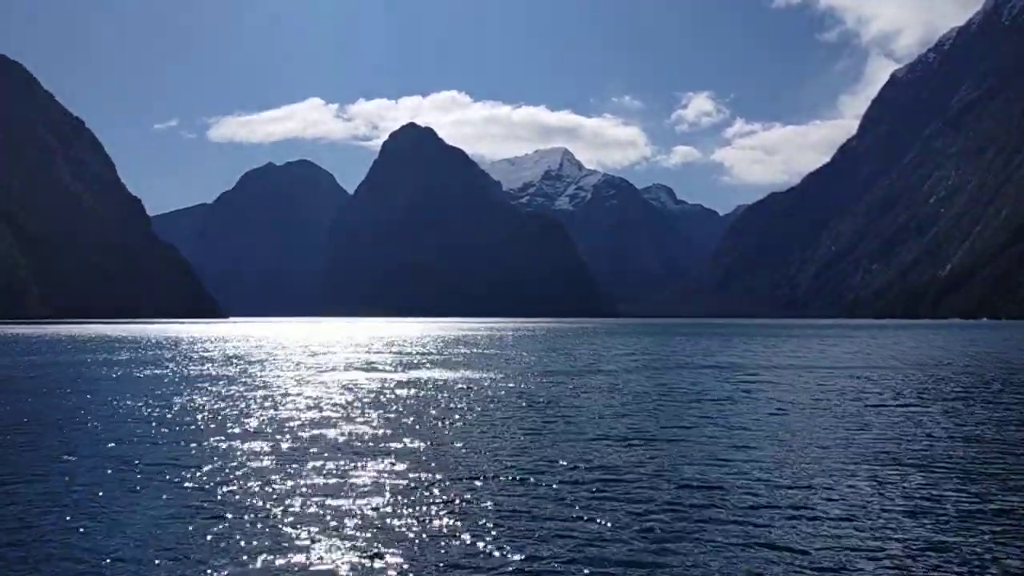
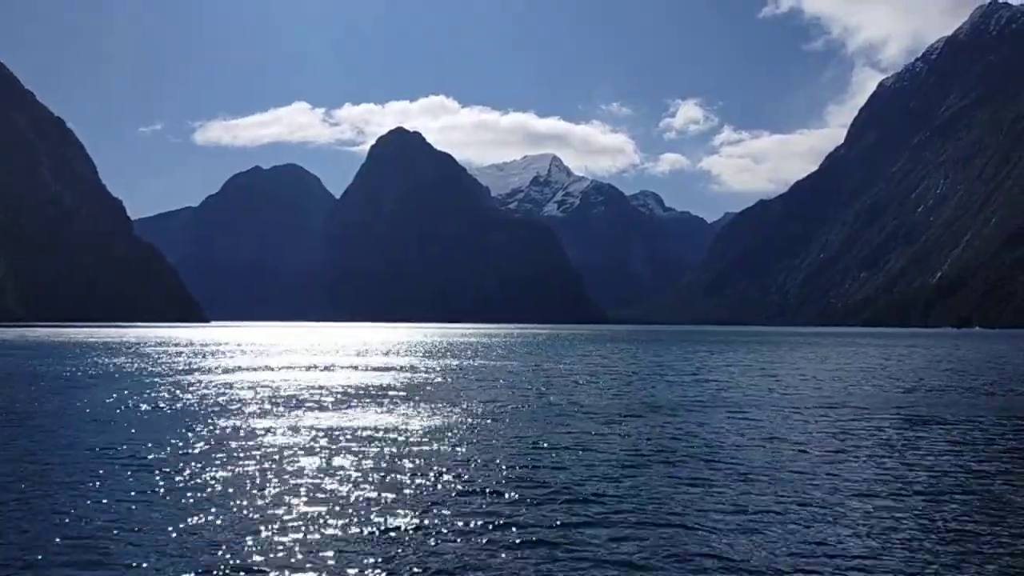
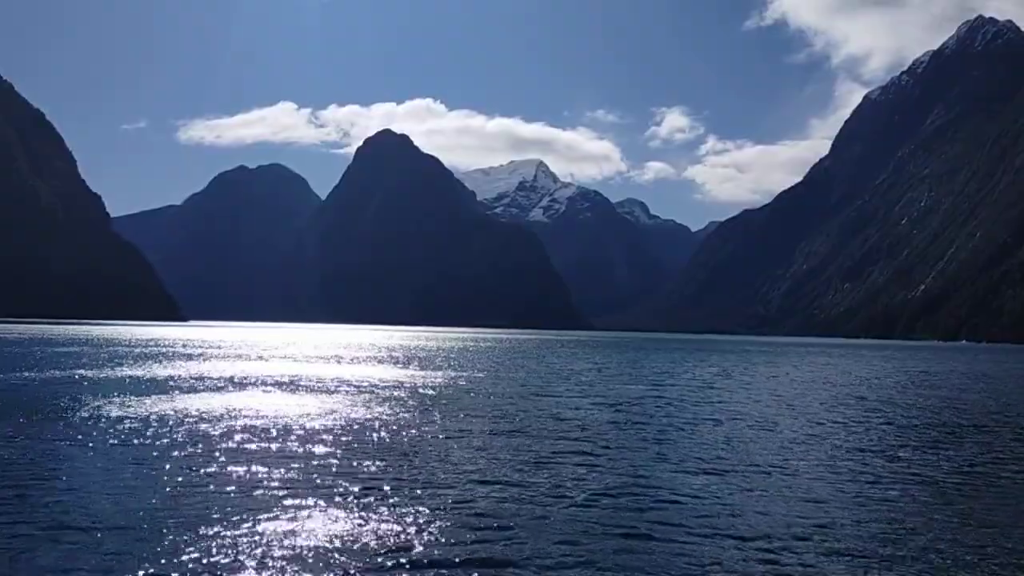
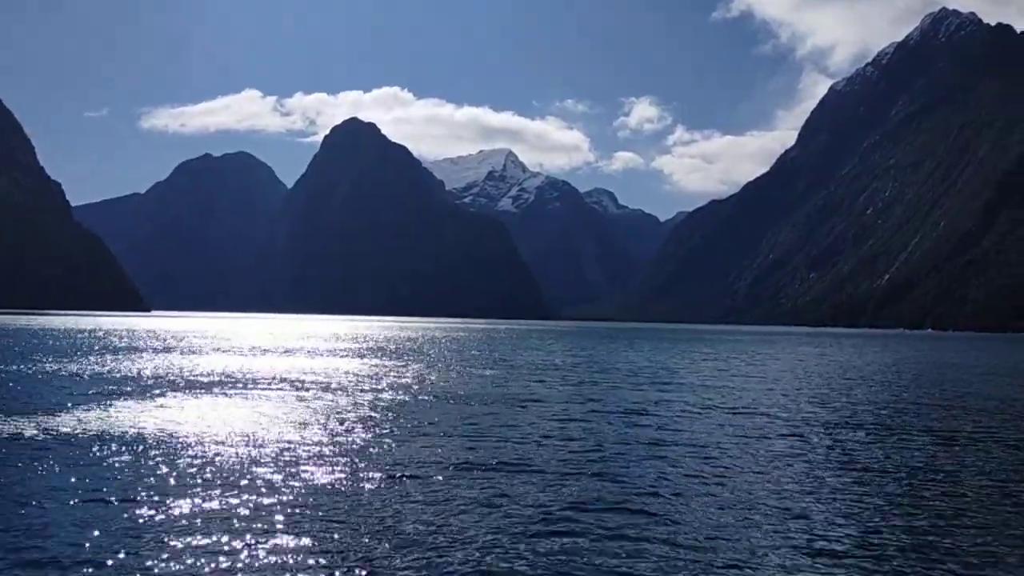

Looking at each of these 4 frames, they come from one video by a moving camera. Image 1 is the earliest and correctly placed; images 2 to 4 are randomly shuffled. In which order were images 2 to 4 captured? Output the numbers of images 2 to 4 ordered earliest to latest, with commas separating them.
2, 3, 4
